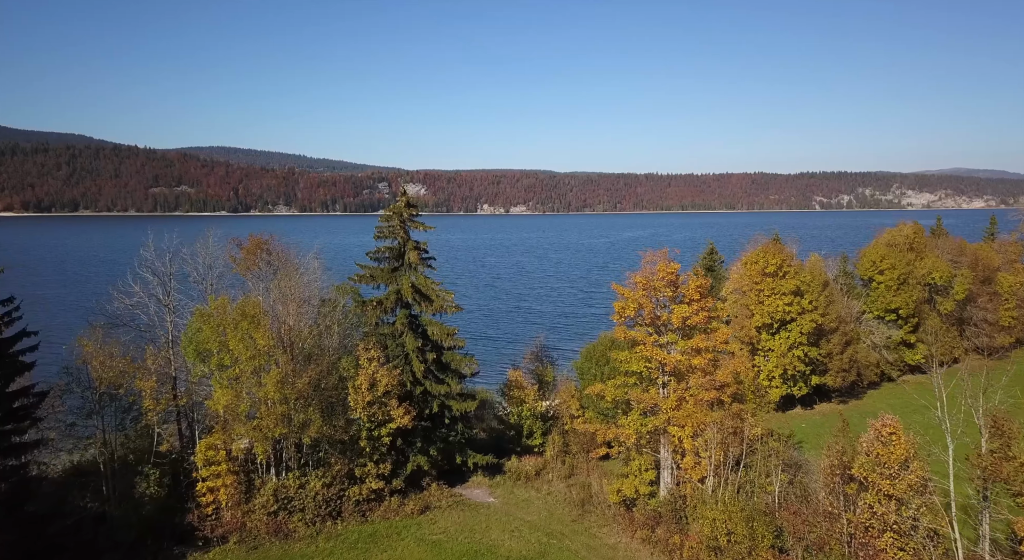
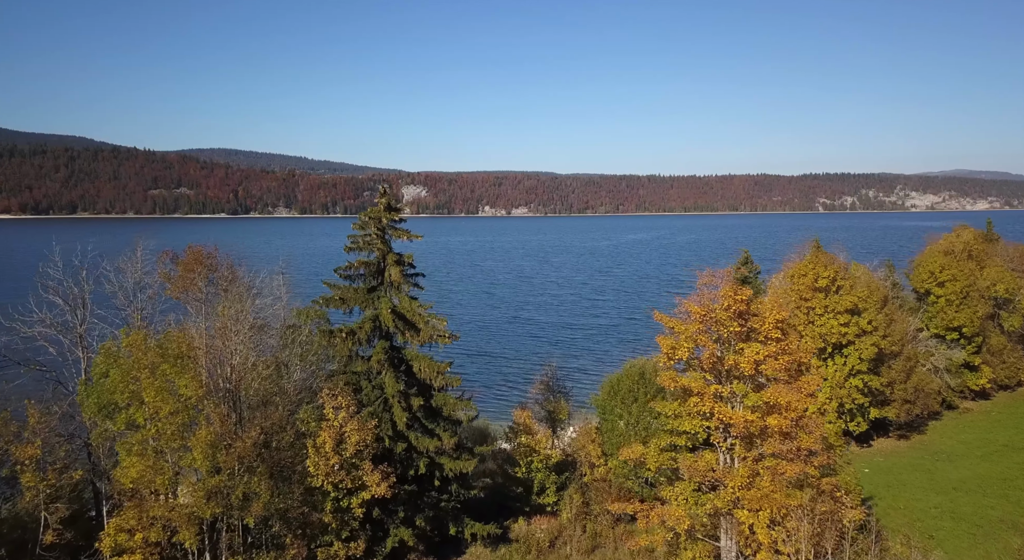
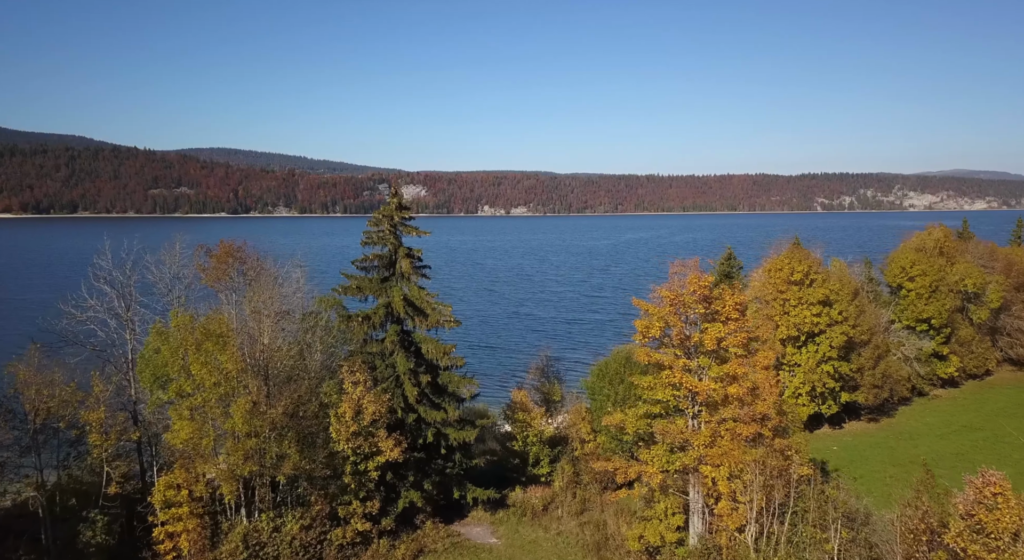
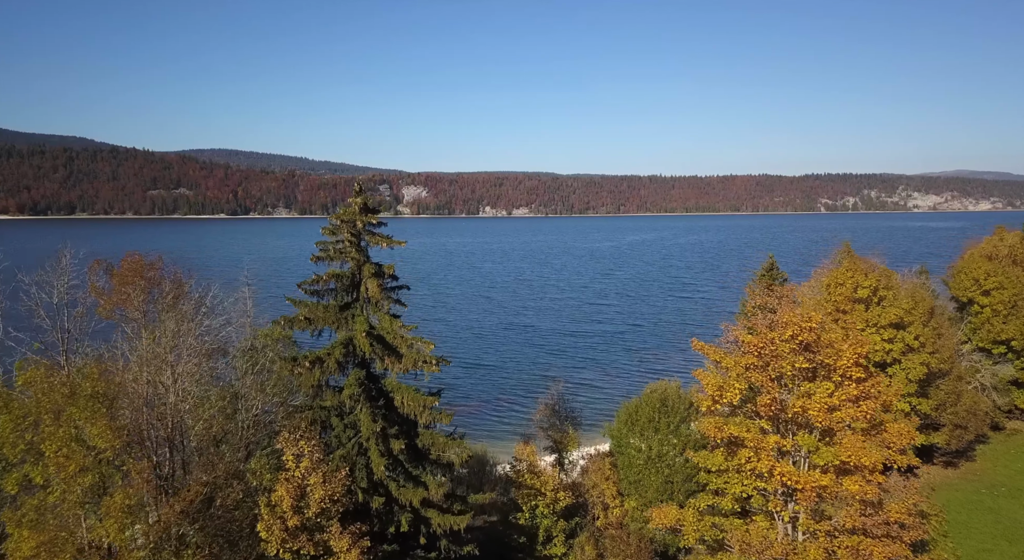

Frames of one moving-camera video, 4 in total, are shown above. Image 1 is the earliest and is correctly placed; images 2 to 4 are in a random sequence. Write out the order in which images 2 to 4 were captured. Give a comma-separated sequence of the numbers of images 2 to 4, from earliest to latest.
3, 2, 4
